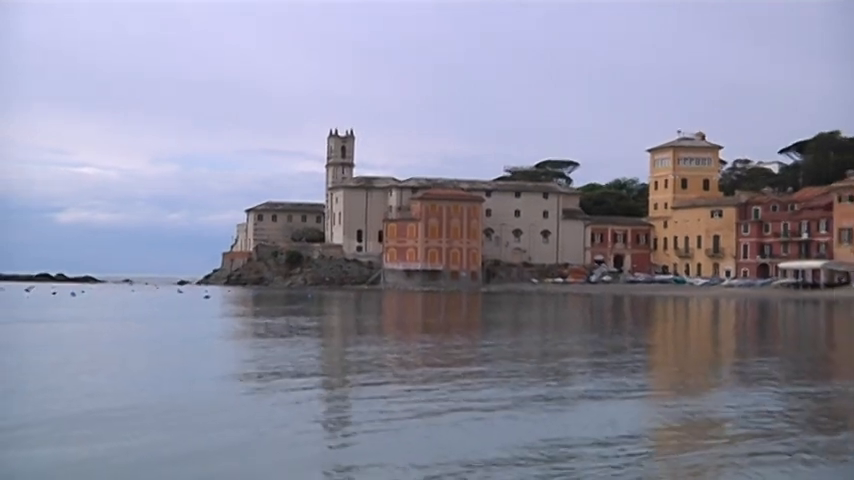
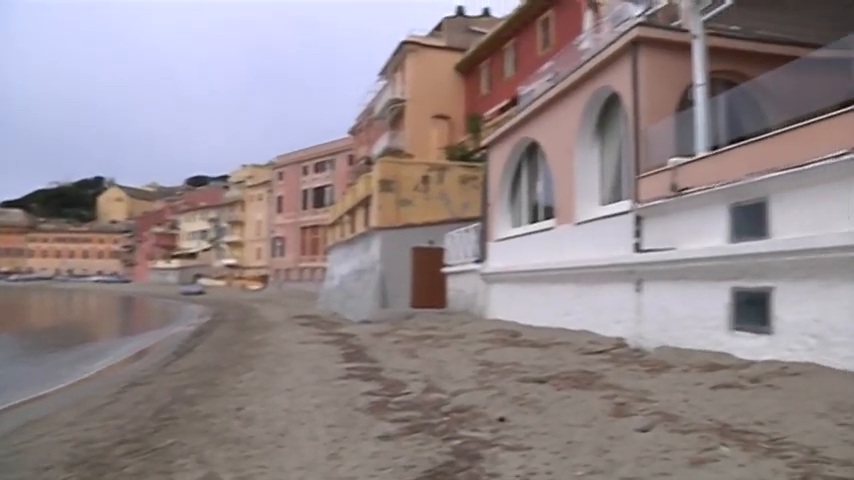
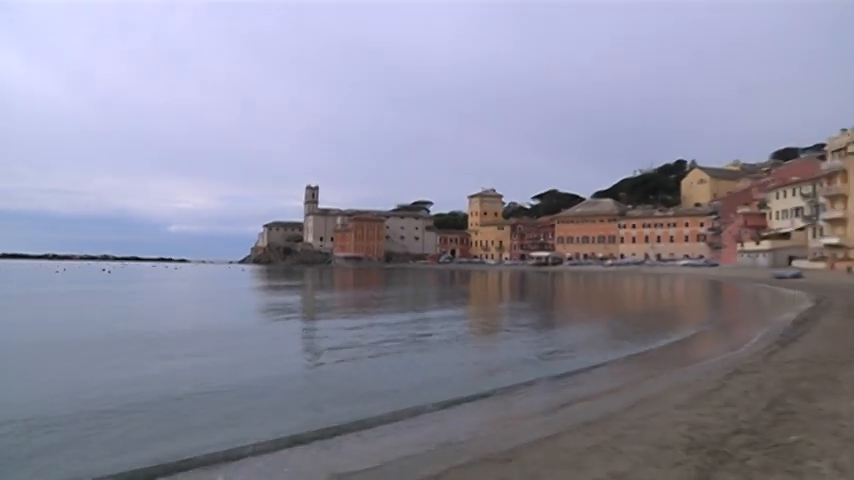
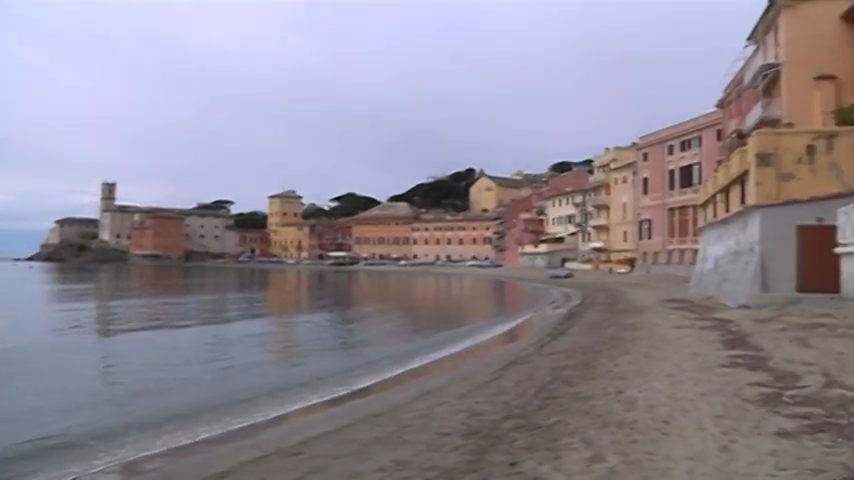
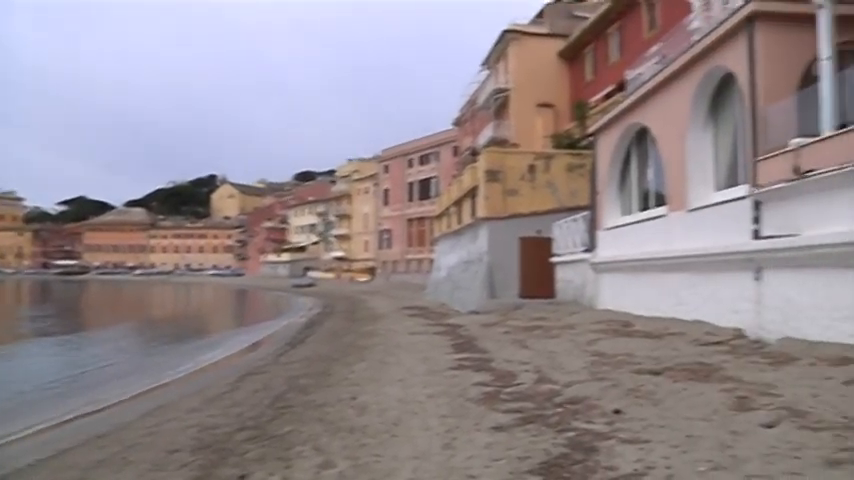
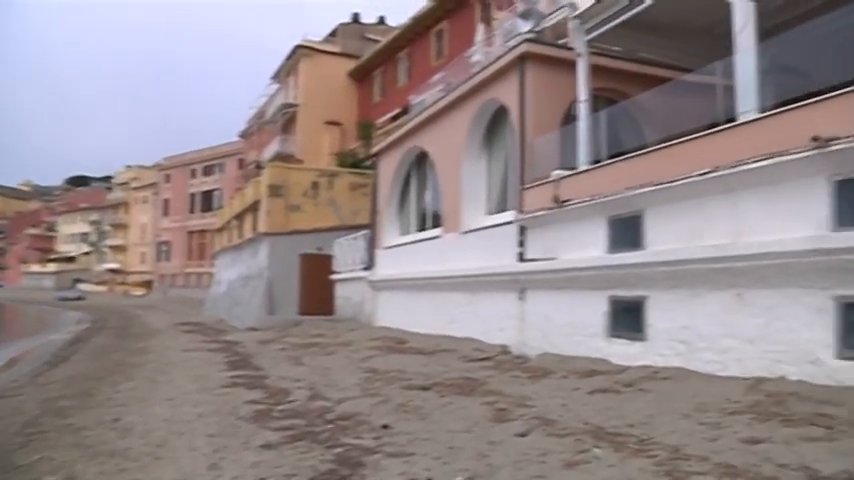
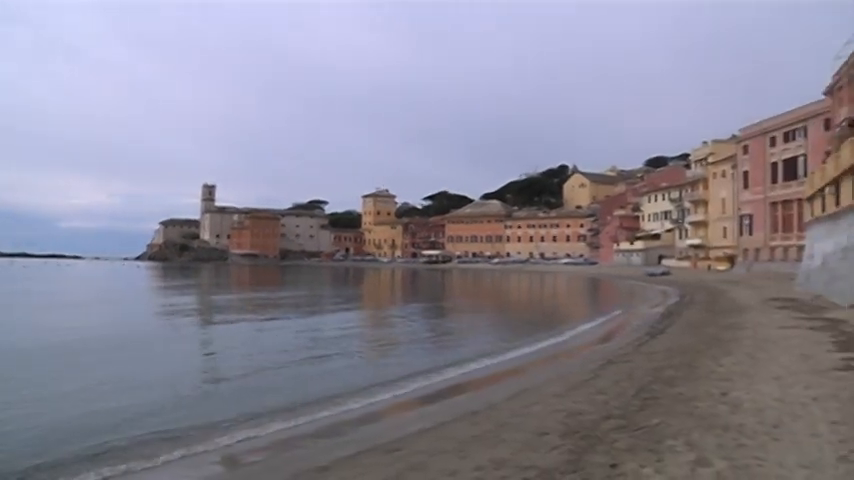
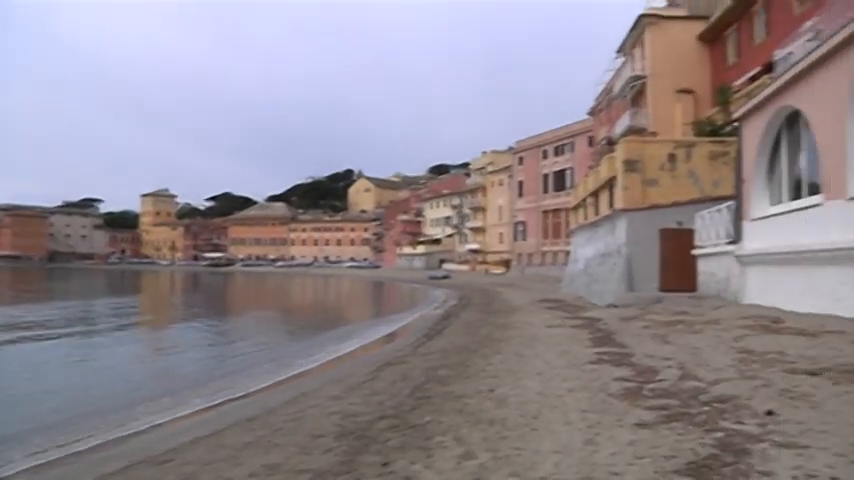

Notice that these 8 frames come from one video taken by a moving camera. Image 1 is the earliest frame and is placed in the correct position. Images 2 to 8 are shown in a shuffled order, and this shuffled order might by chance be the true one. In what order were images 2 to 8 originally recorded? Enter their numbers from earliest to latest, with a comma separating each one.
3, 7, 4, 8, 5, 2, 6
